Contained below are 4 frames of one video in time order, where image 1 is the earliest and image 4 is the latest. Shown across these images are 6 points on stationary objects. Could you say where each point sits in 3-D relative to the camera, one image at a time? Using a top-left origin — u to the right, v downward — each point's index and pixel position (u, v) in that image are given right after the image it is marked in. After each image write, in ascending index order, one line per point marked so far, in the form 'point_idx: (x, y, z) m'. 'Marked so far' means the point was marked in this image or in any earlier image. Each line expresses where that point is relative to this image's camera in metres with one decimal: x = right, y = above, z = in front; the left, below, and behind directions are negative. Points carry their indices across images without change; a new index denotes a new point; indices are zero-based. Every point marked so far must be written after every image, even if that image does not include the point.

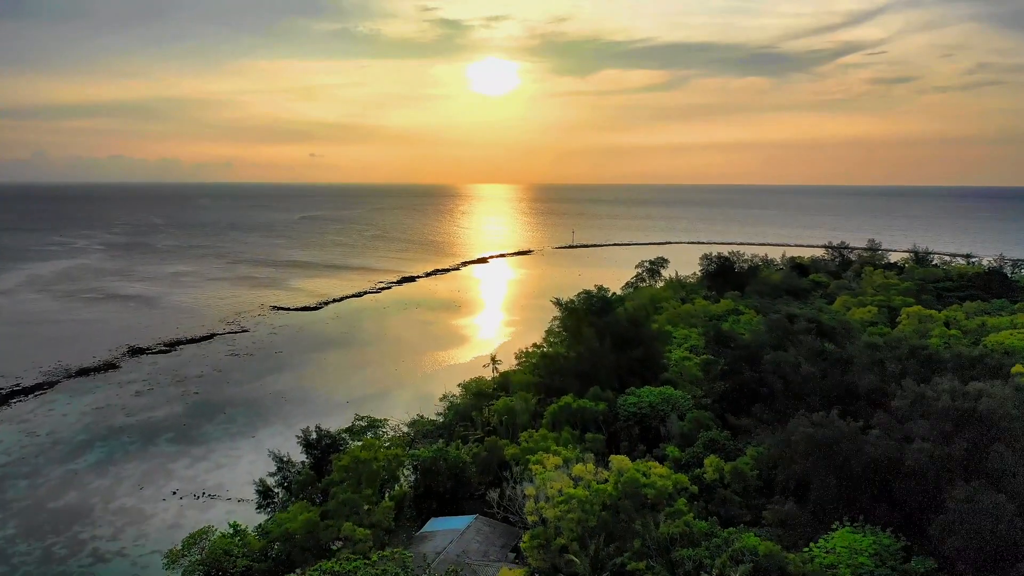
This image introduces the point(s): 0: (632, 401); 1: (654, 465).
0: (+4.2, -4.0, +19.0) m
1: (+3.7, -4.6, +13.9) m
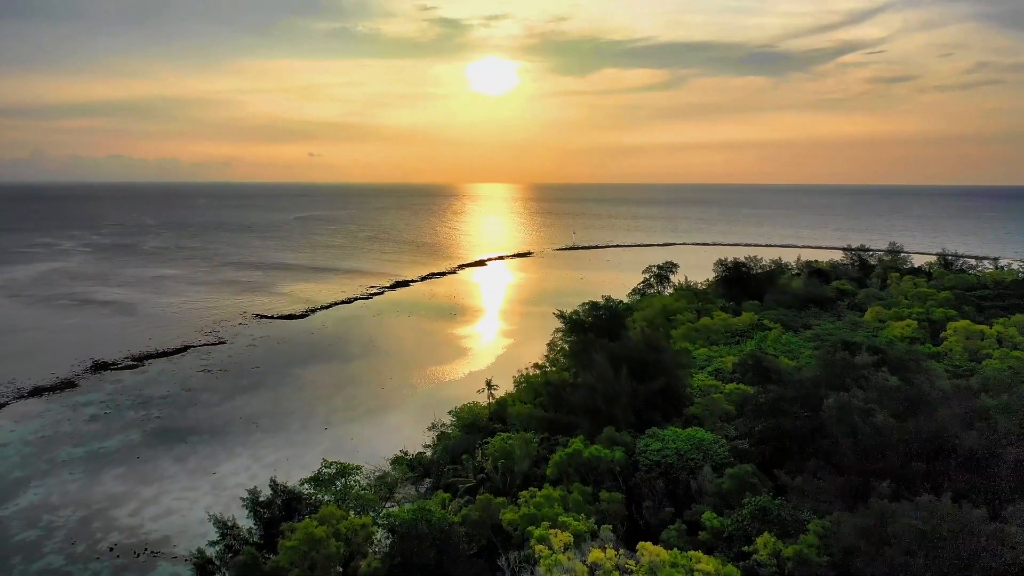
0: (+4.1, -4.6, +15.7) m
1: (+3.6, -5.2, +10.7) m
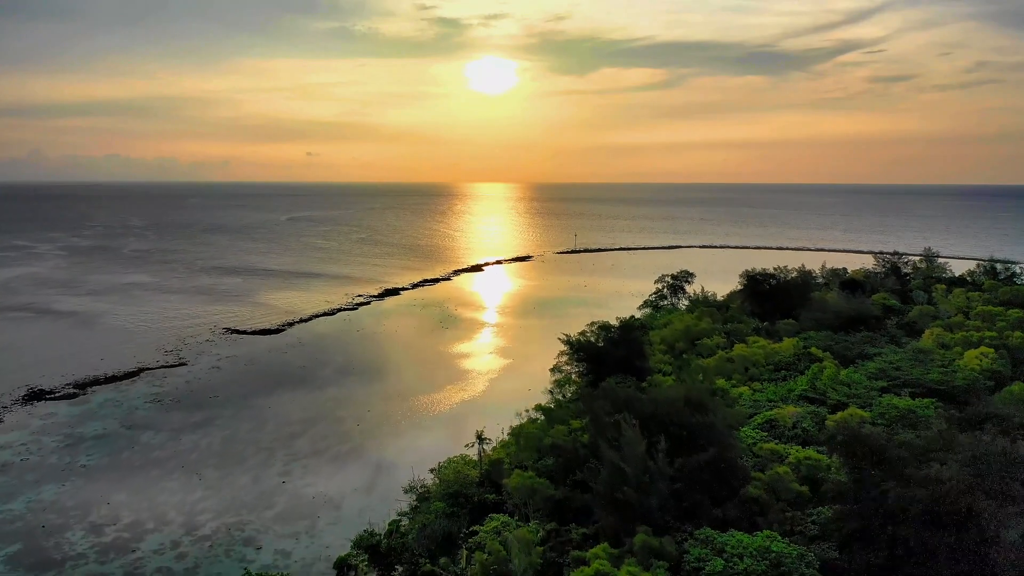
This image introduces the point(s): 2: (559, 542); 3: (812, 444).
0: (+4.0, -5.6, +11.0) m
1: (+3.5, -6.2, +6.0) m
2: (+1.2, -6.1, +13.2) m
3: (+8.9, -4.6, +16.0) m
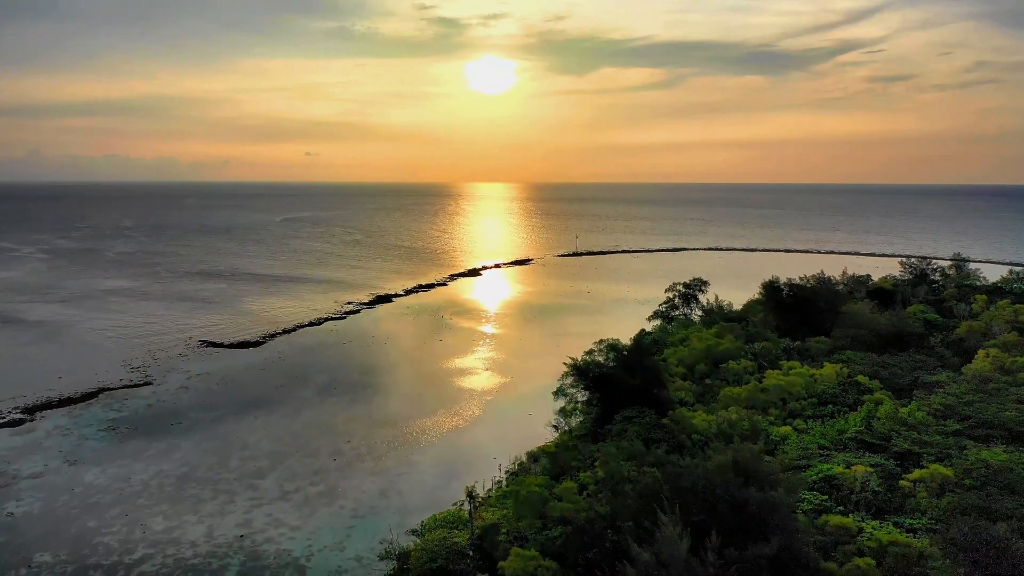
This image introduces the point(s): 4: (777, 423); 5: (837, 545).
0: (+4.0, -6.3, +7.7) m
1: (+3.5, -6.9, +2.7) m
2: (+1.1, -6.8, +9.9) m
3: (+8.8, -5.3, +12.7) m
4: (+8.8, -4.4, +18.0) m
5: (+6.9, -5.4, +11.5) m
